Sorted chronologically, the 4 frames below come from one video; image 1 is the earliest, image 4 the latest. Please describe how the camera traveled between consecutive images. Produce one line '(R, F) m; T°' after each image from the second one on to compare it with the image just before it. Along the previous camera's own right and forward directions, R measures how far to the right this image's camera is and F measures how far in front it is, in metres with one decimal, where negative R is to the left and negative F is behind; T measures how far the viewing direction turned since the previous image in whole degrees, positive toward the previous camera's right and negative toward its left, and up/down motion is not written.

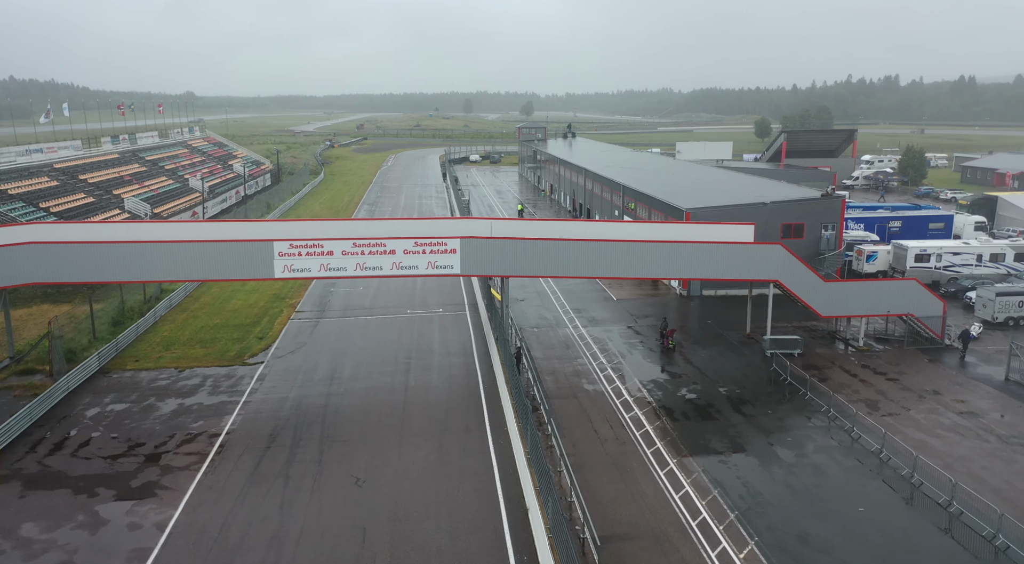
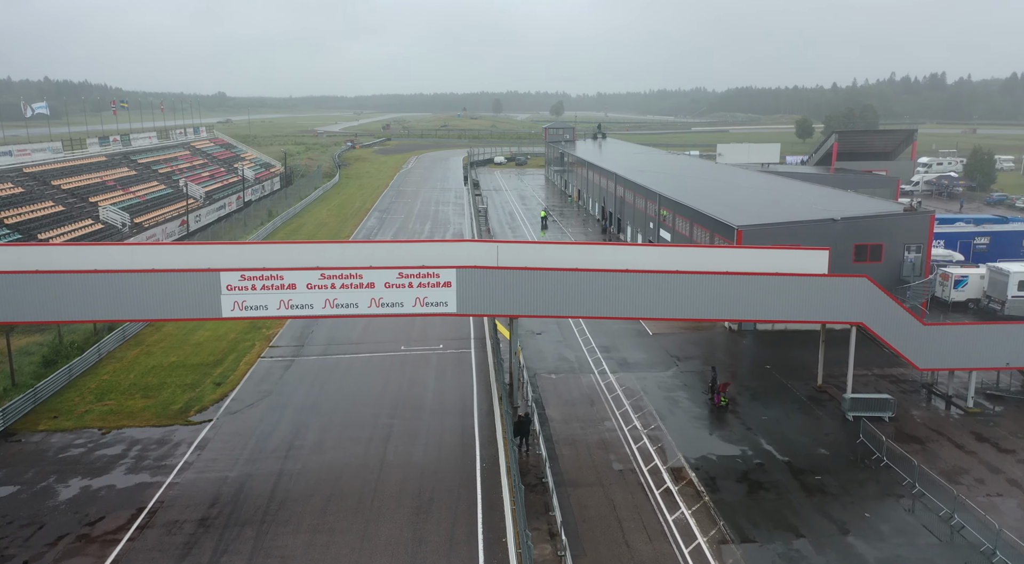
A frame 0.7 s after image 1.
(+0.6, +6.2) m; -2°
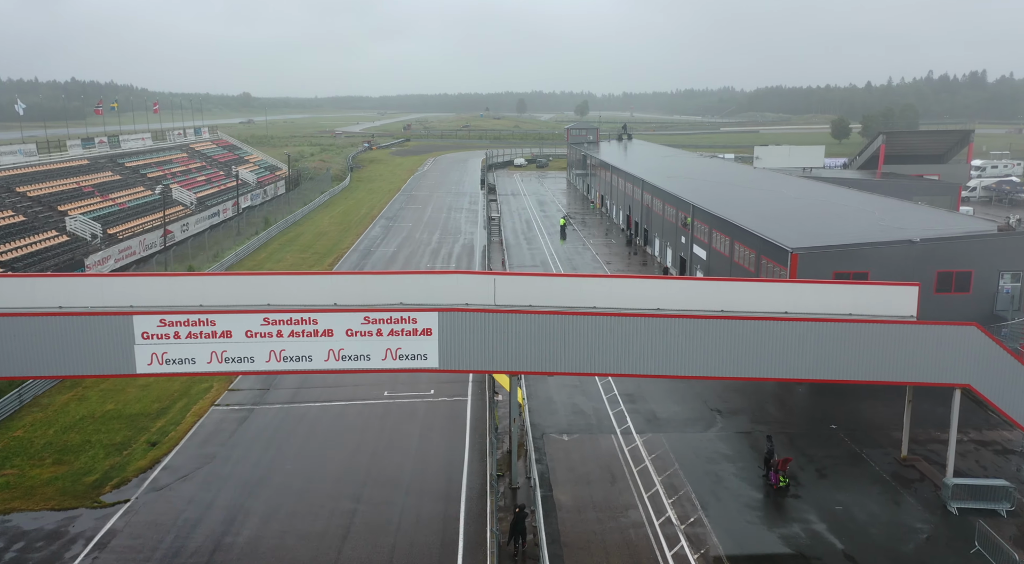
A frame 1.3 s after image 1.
(+0.6, +5.3) m; -2°
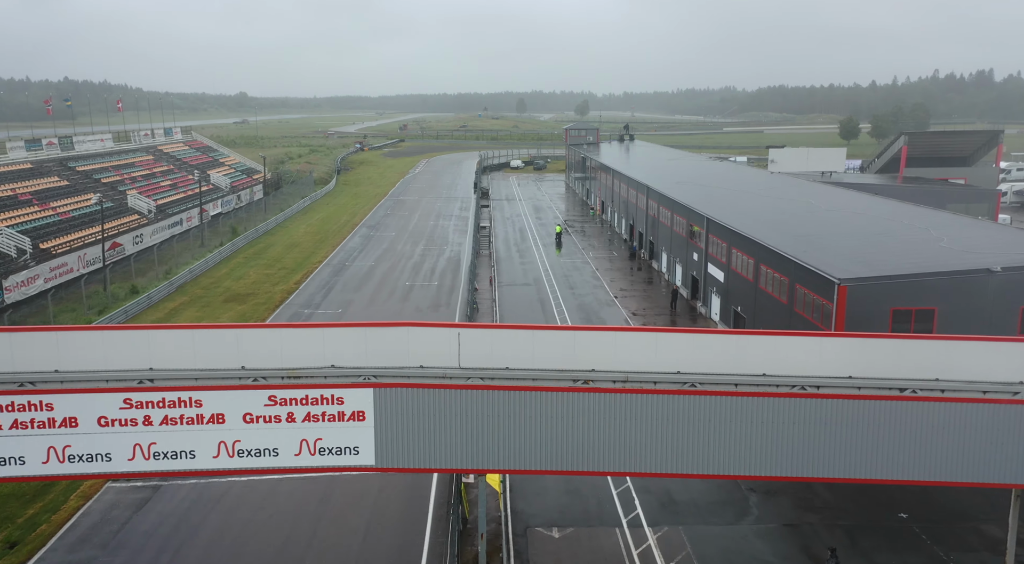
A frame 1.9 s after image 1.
(+0.6, +5.3) m; 0°
